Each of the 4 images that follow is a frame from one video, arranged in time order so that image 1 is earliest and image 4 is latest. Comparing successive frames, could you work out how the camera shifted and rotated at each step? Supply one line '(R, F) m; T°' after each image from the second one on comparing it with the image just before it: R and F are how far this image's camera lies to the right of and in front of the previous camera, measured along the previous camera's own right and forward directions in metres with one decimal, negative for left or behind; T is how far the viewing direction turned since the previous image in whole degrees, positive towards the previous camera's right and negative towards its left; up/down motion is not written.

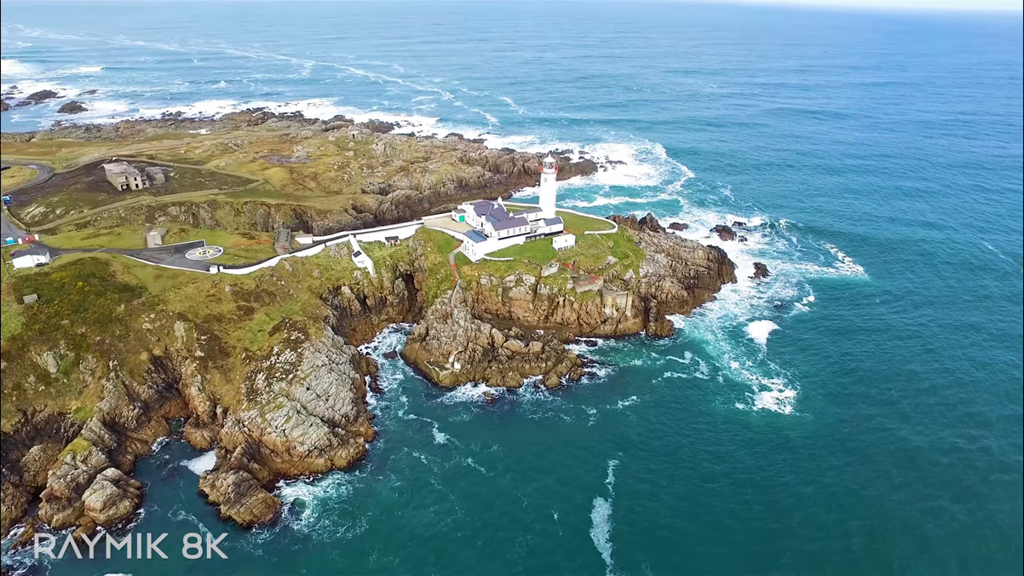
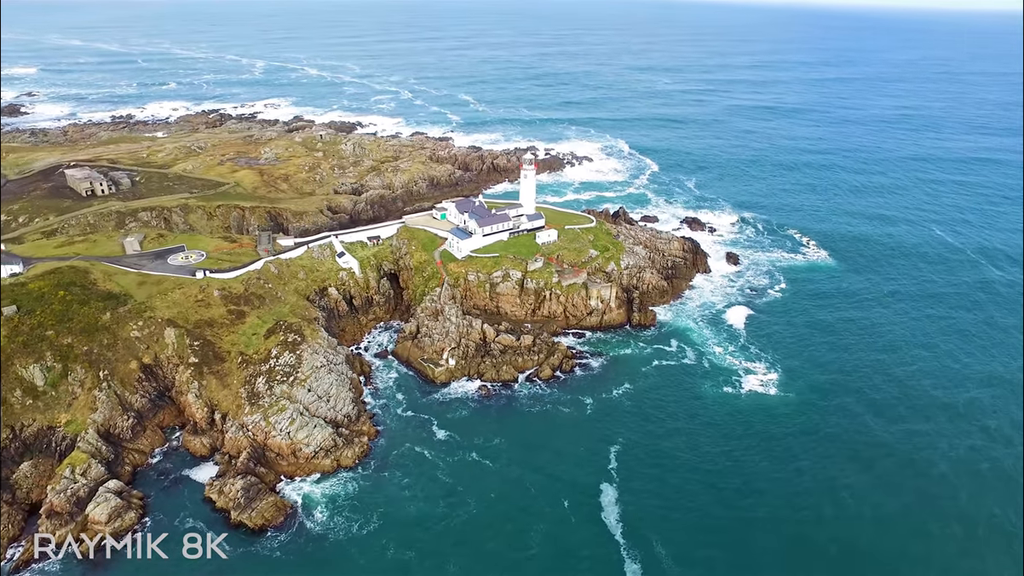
(-3.3, -0.7) m; +4°
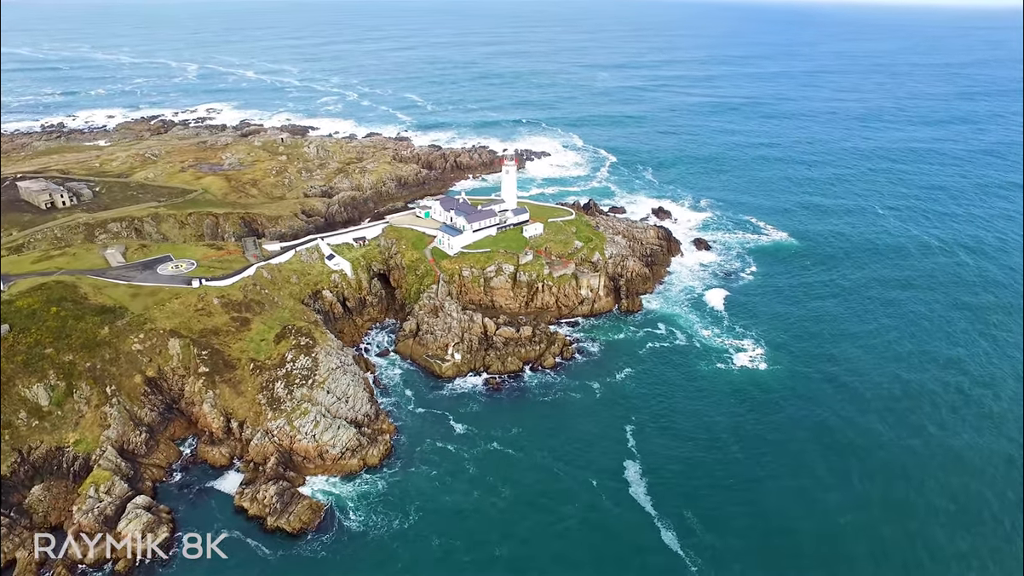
(-5.7, -0.9) m; +5°
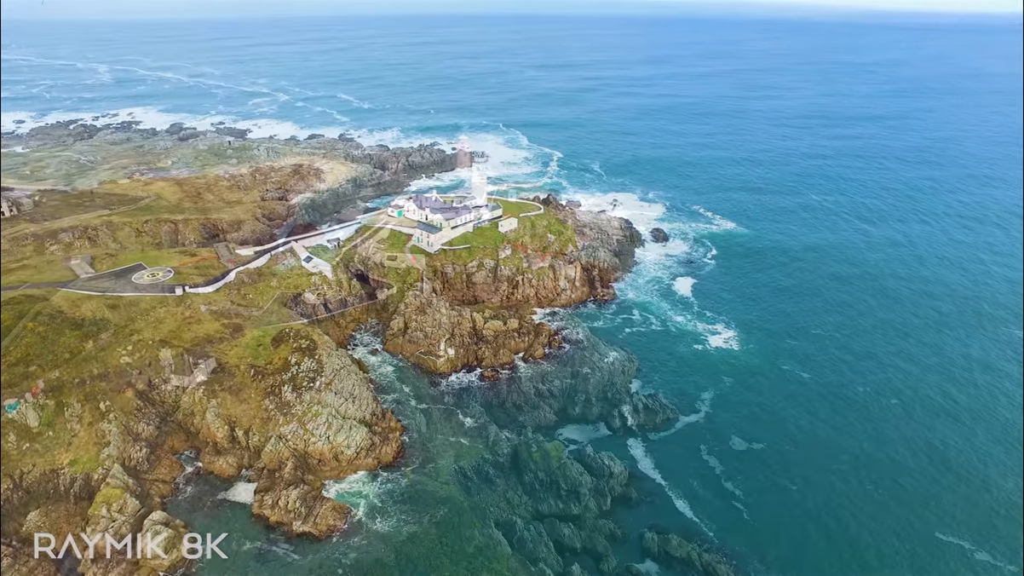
(-5.9, -0.7) m; +6°
